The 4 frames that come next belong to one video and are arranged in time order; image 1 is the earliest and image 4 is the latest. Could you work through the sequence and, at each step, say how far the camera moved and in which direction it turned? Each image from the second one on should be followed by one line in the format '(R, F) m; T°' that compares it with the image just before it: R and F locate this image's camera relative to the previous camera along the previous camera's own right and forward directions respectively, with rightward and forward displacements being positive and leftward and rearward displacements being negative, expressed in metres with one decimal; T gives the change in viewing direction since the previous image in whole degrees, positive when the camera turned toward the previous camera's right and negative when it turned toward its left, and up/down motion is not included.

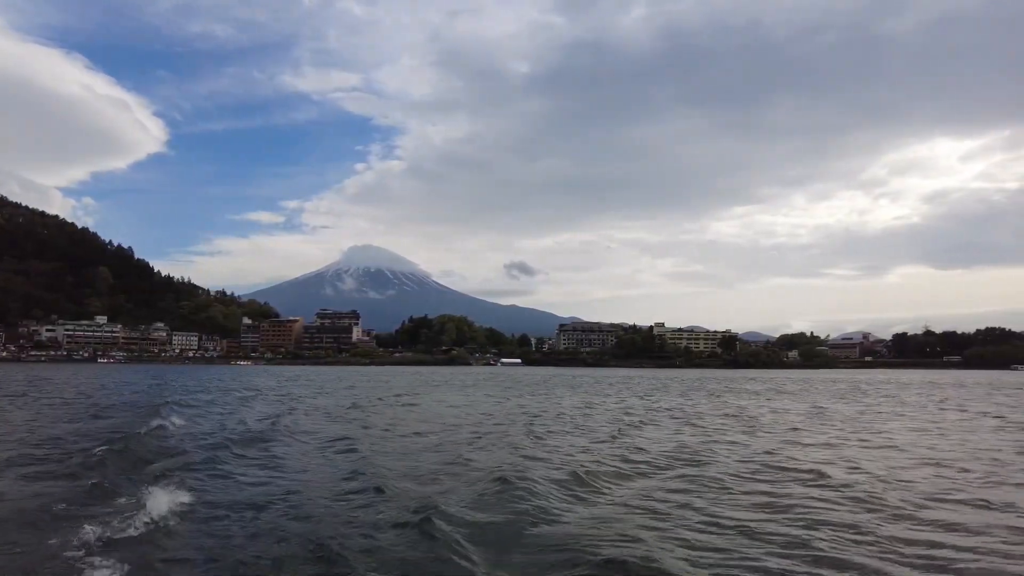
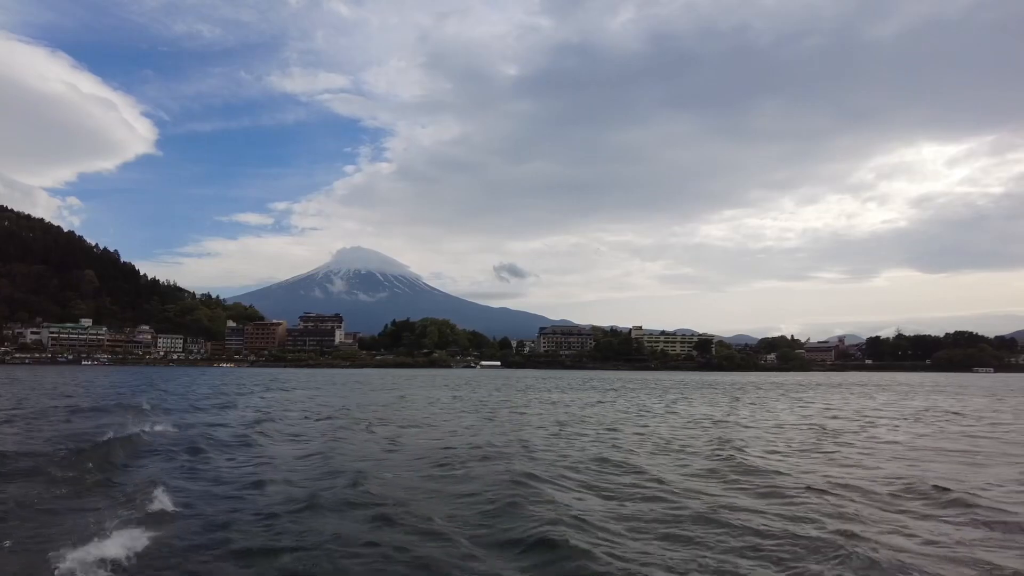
(+2.2, -3.4) m; +1°
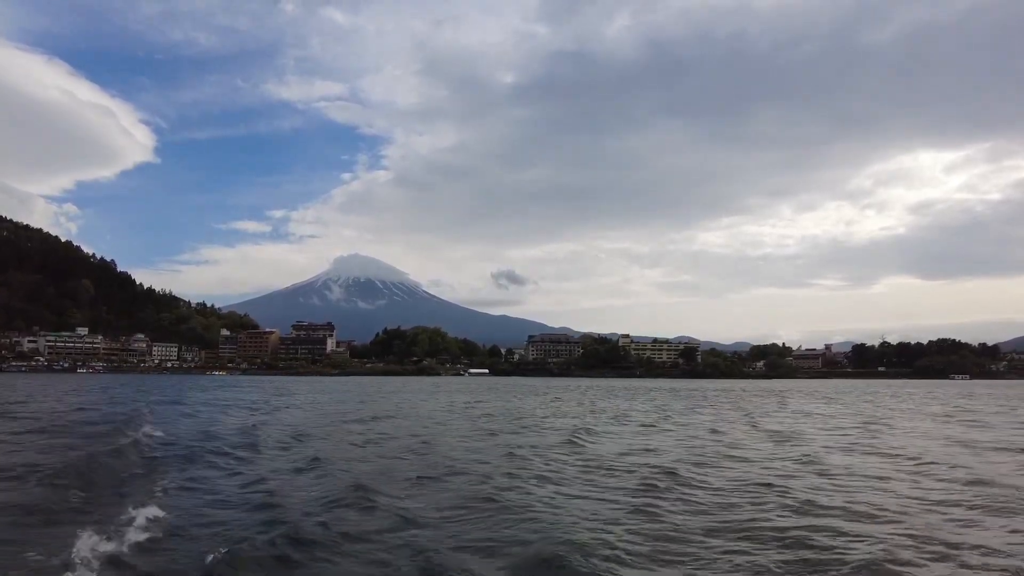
(+2.2, -3.2) m; 0°
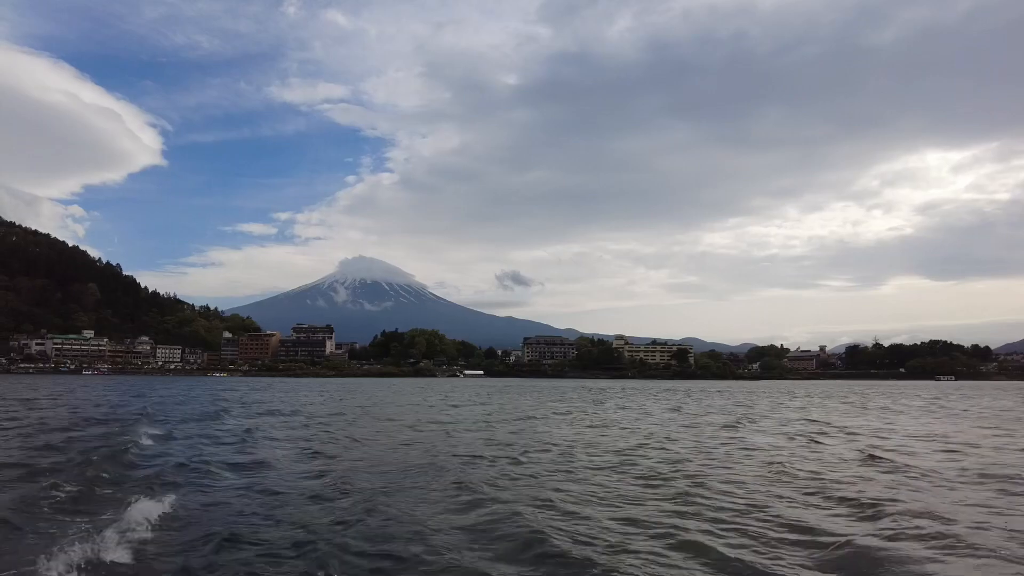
(+2.0, -3.5) m; 0°
